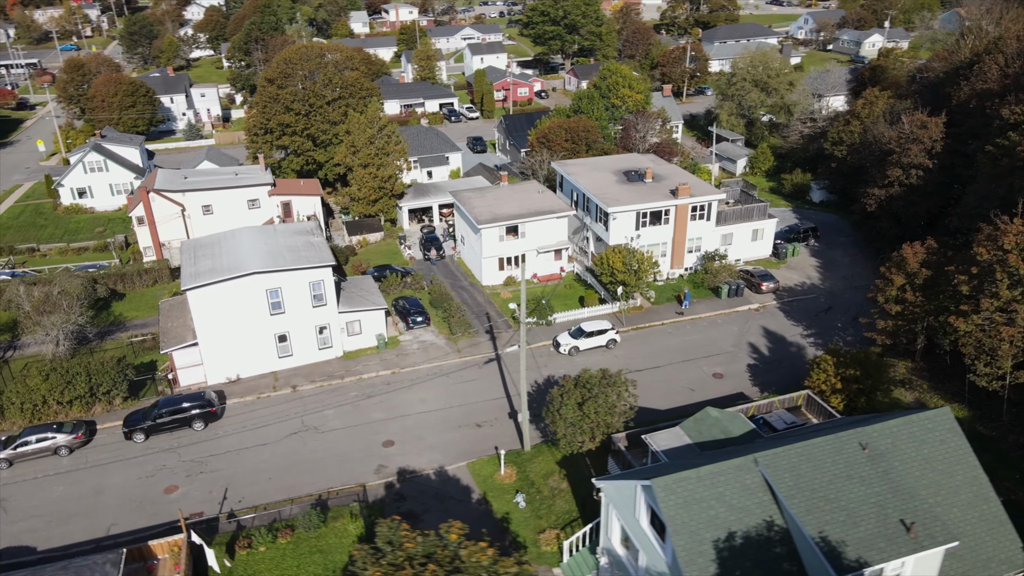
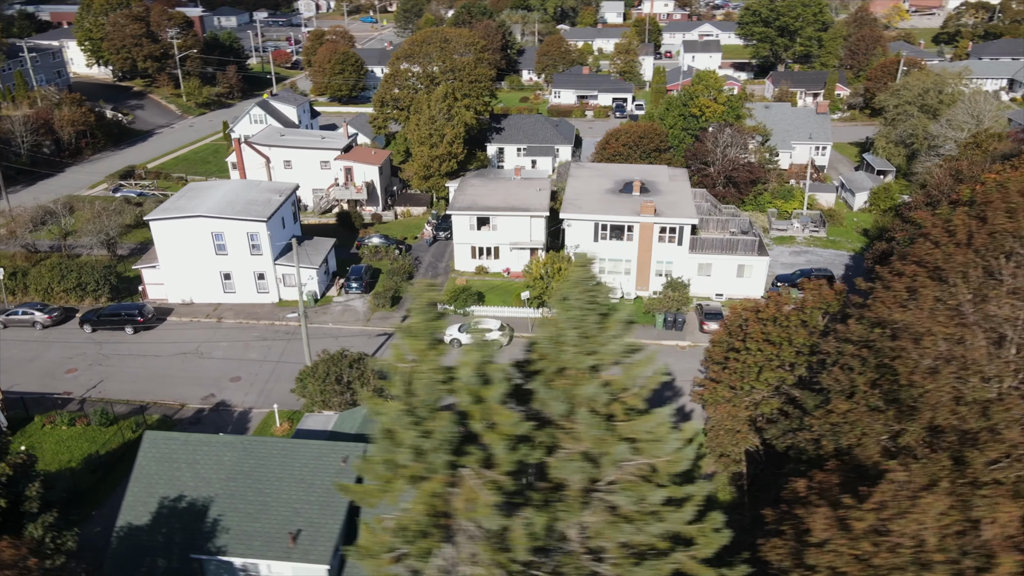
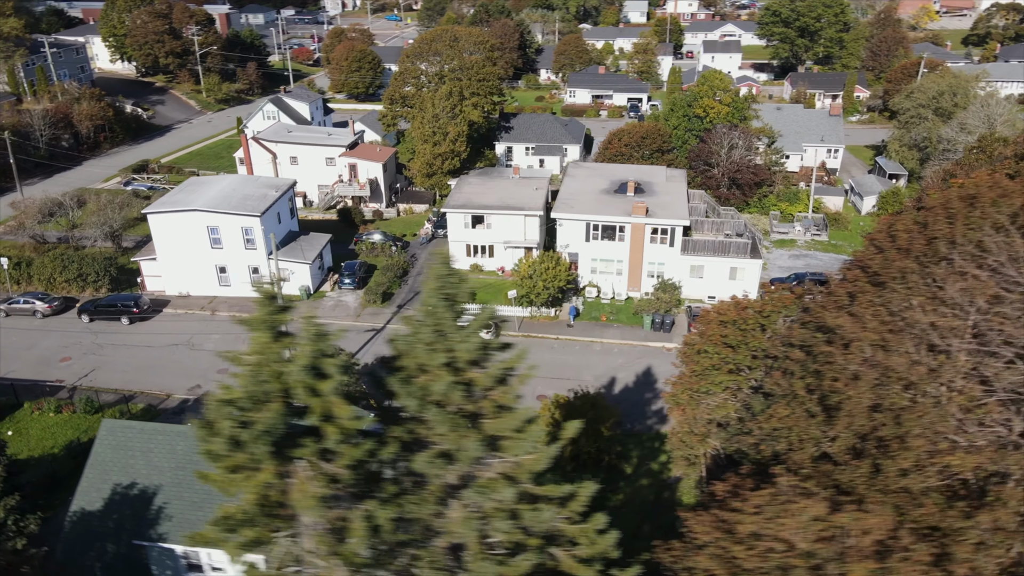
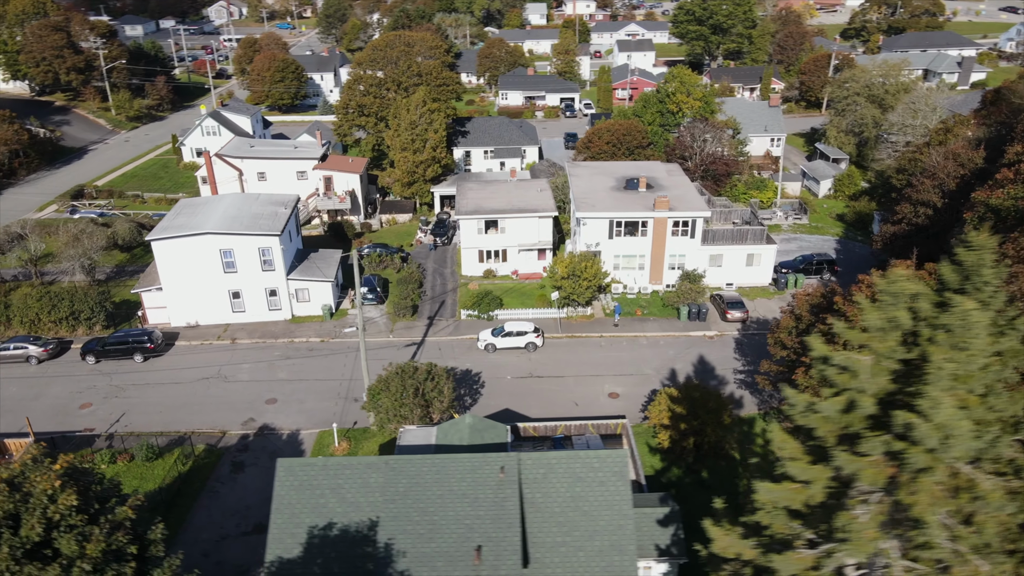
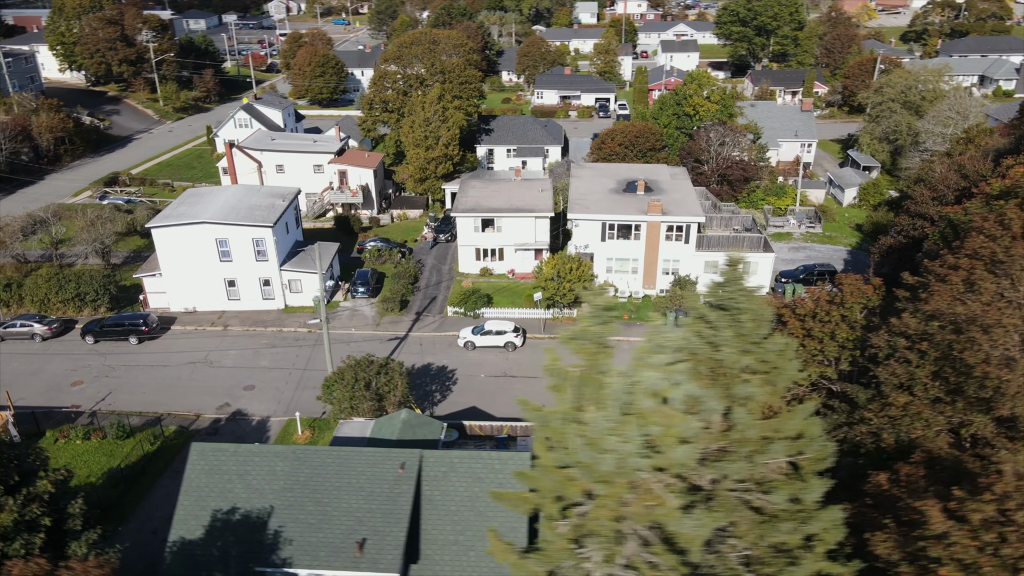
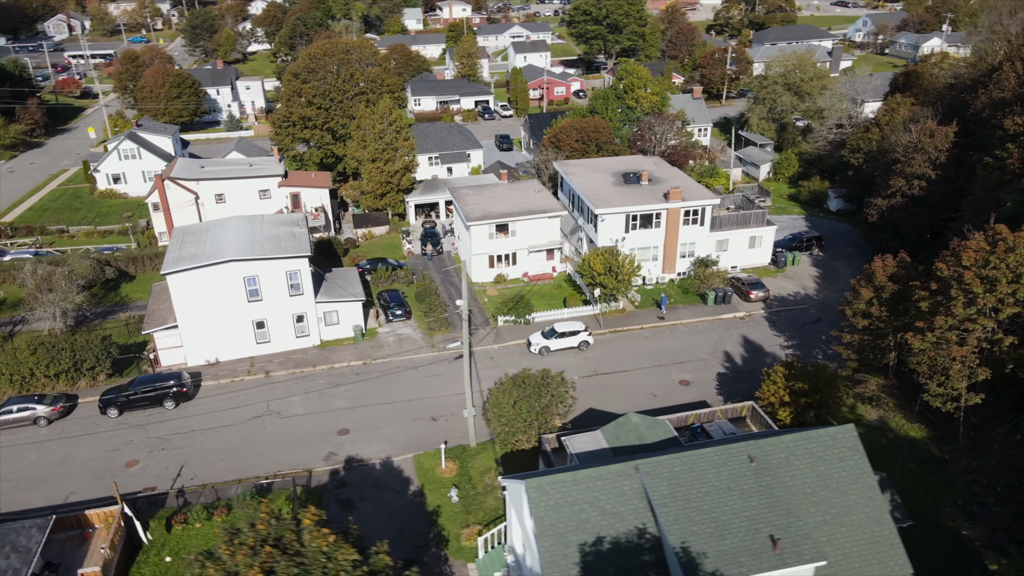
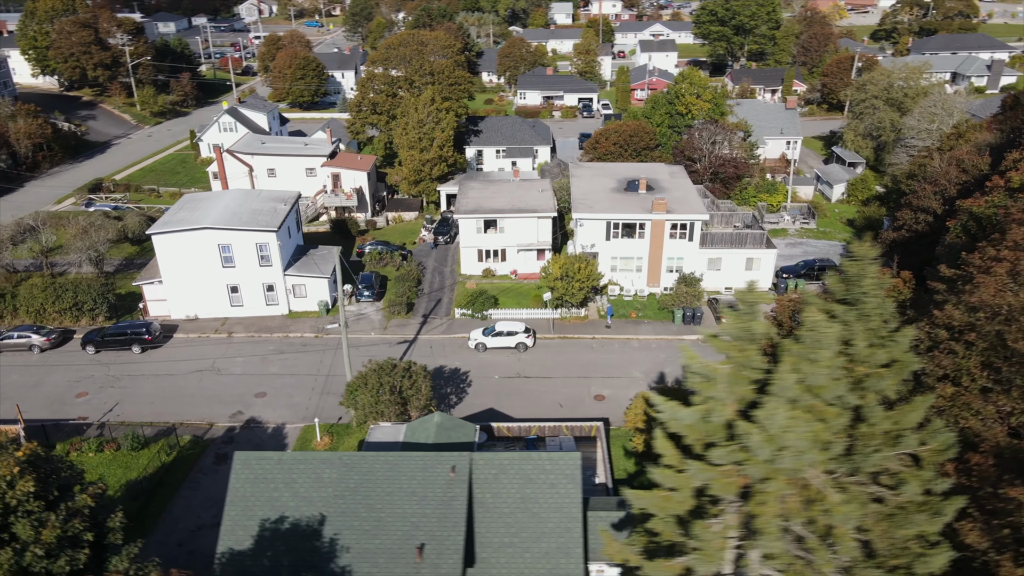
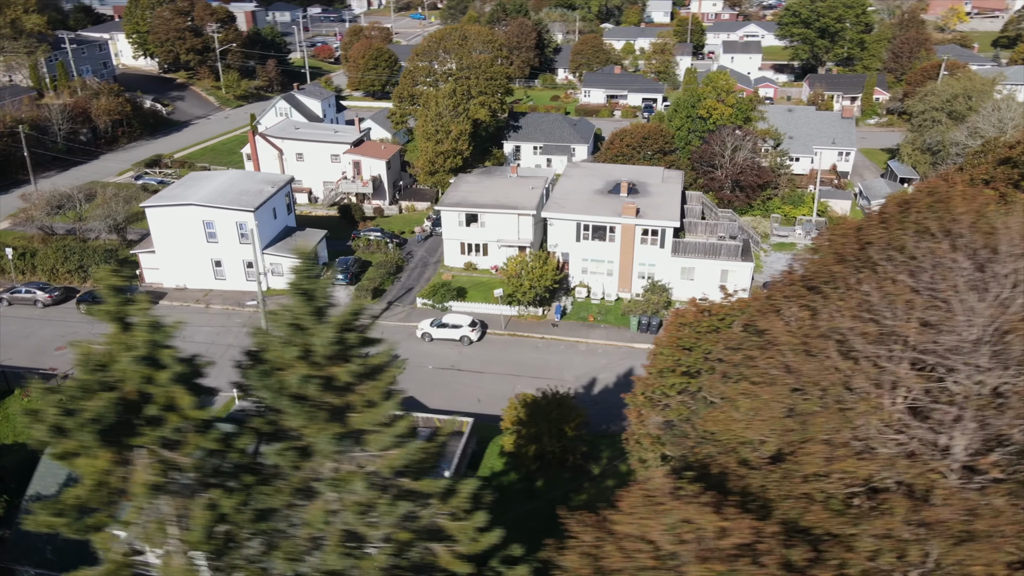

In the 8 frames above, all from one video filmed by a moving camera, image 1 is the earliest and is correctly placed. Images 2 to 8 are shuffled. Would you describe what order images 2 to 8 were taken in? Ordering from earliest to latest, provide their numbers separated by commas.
6, 4, 7, 5, 2, 3, 8
